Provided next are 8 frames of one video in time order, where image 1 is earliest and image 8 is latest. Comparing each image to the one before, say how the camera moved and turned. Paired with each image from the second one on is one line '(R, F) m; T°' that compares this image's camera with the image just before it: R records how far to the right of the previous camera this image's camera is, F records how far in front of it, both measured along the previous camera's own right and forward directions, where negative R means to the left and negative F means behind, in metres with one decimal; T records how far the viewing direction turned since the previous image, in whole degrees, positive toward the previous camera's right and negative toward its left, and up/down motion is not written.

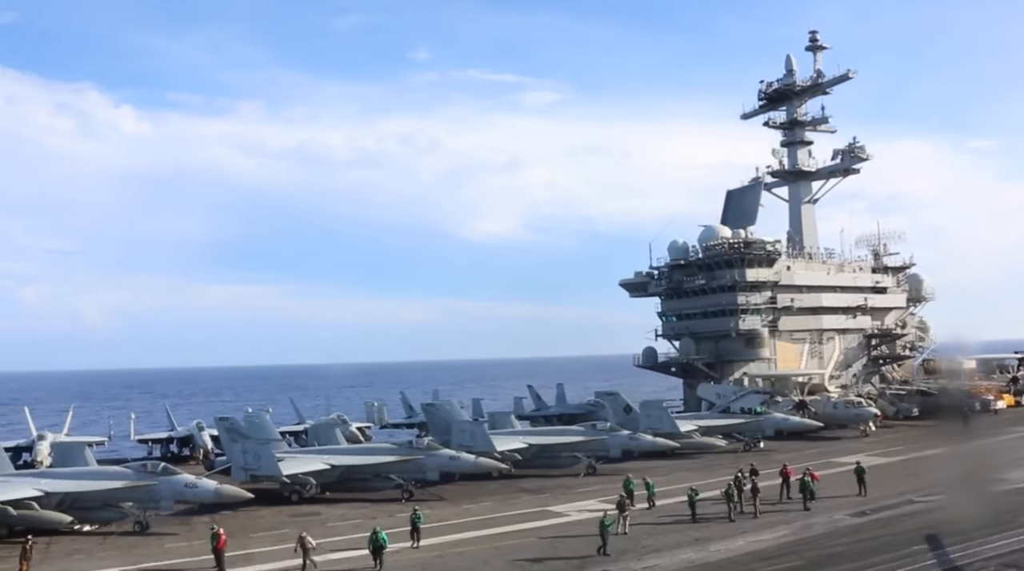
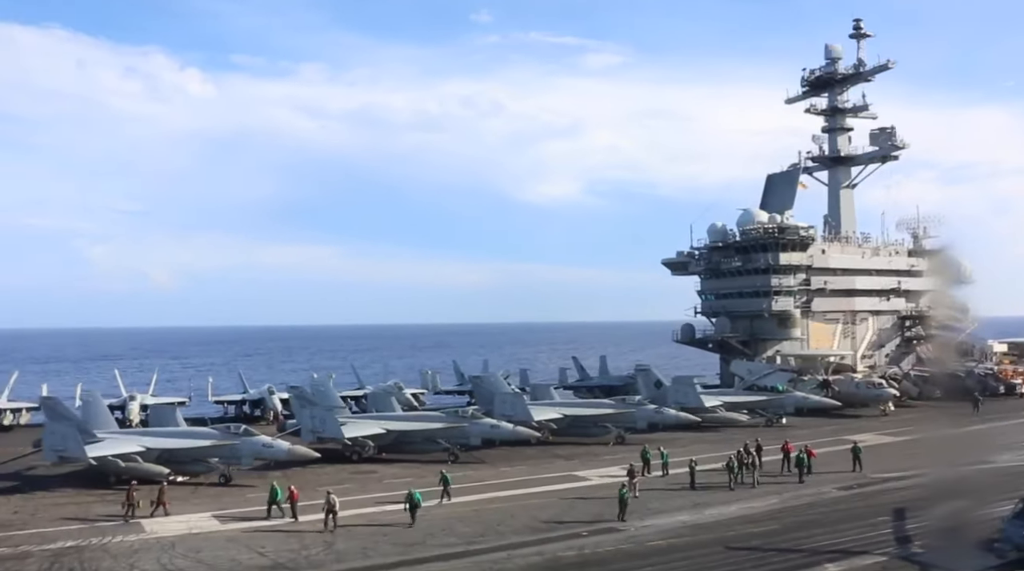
(+0.7, -5.4) m; -3°
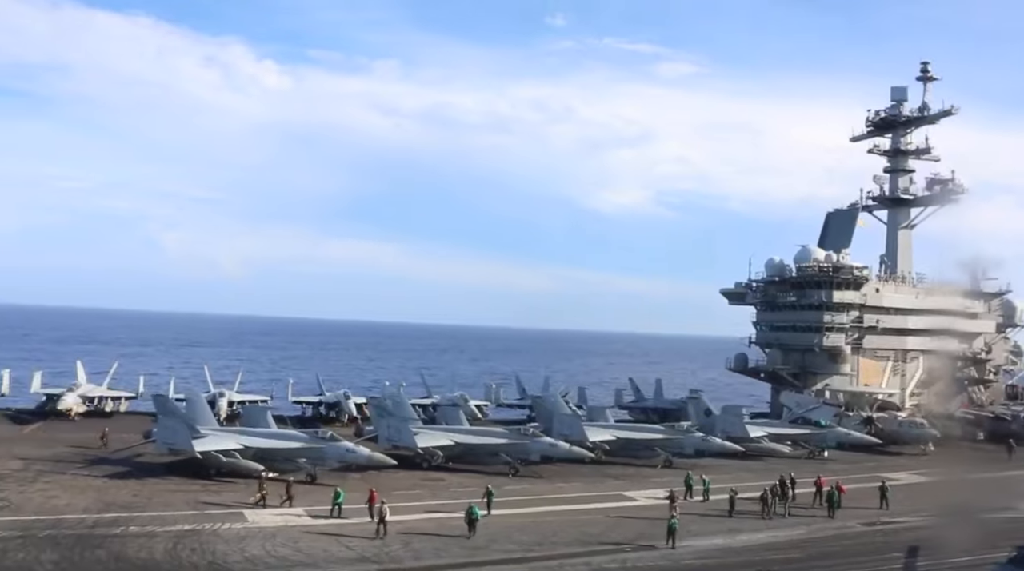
(-0.2, -4.7) m; -3°
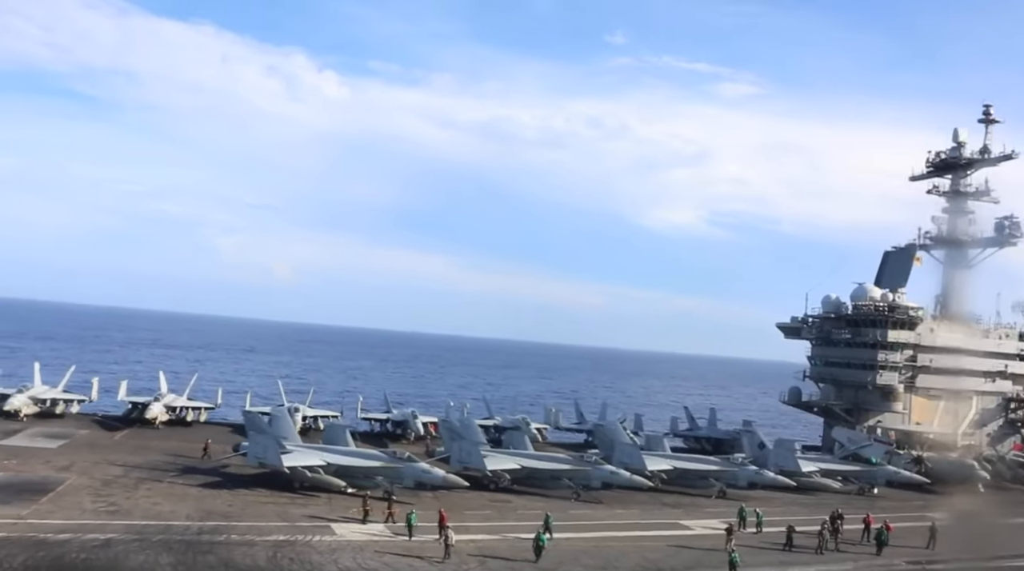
(-0.8, -3.1) m; -3°
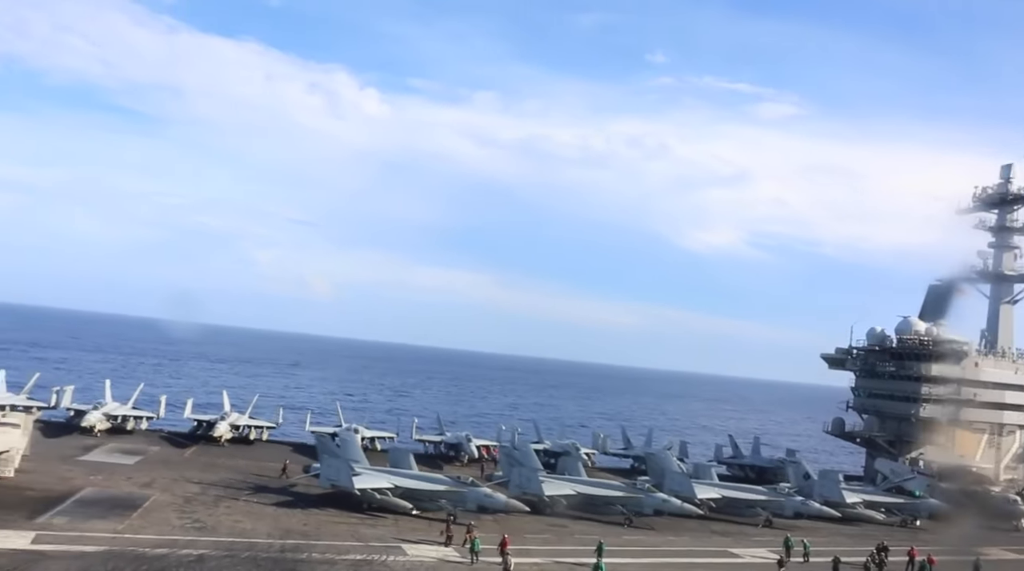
(-1.1, -2.5) m; -2°
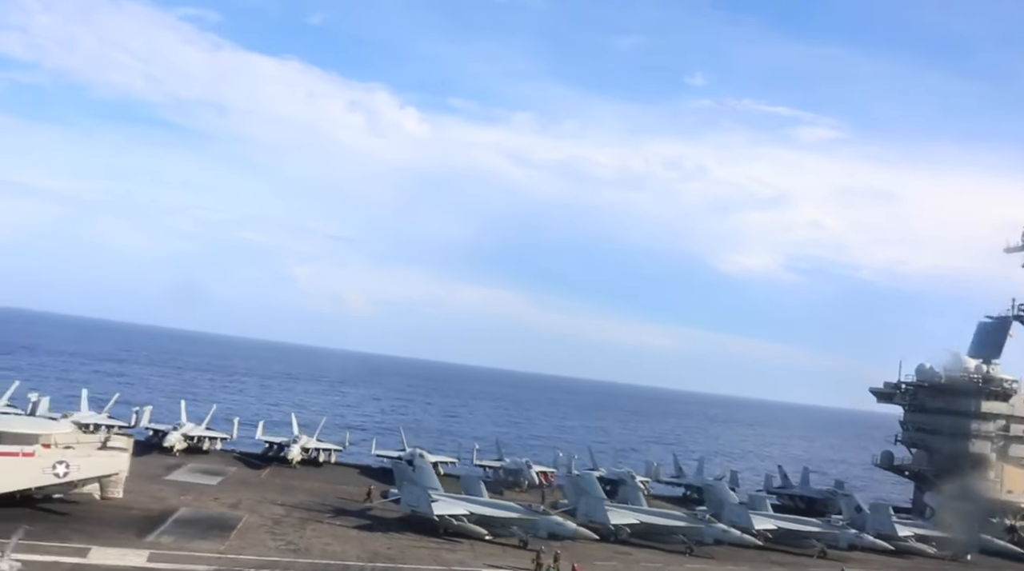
(-1.7, -2.8) m; -2°
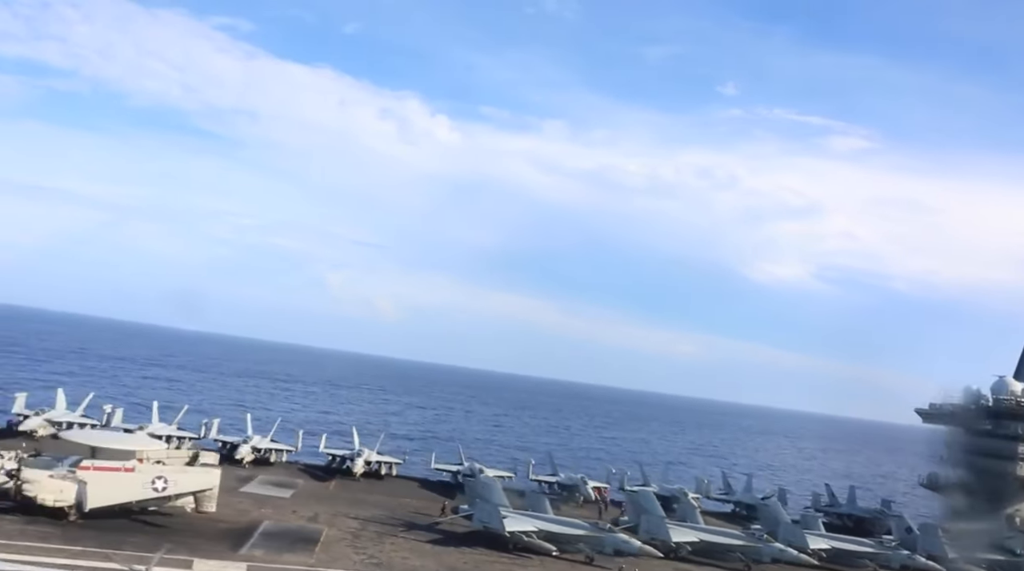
(-1.9, -2.4) m; -2°
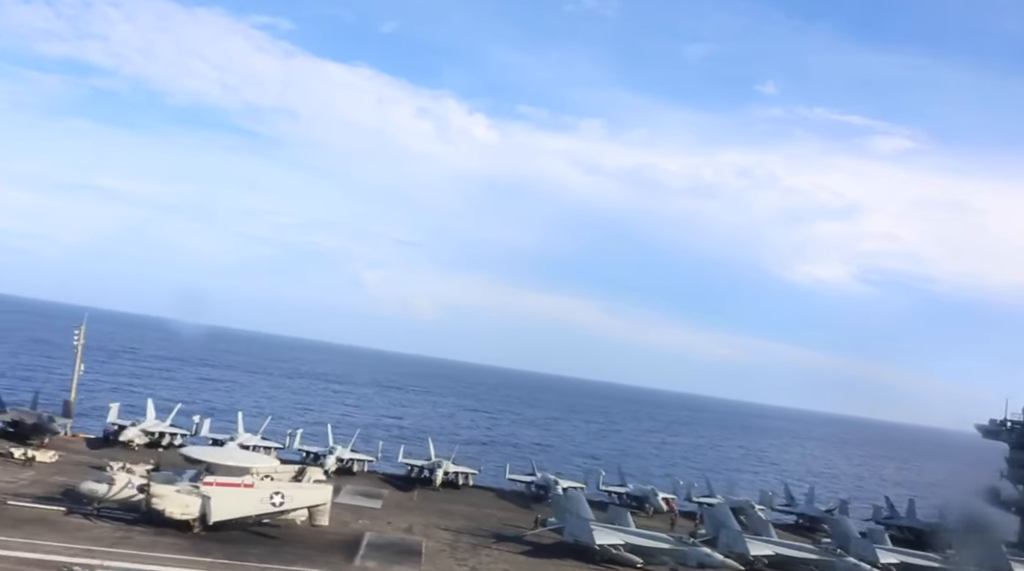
(-2.5, -3.0) m; -2°
